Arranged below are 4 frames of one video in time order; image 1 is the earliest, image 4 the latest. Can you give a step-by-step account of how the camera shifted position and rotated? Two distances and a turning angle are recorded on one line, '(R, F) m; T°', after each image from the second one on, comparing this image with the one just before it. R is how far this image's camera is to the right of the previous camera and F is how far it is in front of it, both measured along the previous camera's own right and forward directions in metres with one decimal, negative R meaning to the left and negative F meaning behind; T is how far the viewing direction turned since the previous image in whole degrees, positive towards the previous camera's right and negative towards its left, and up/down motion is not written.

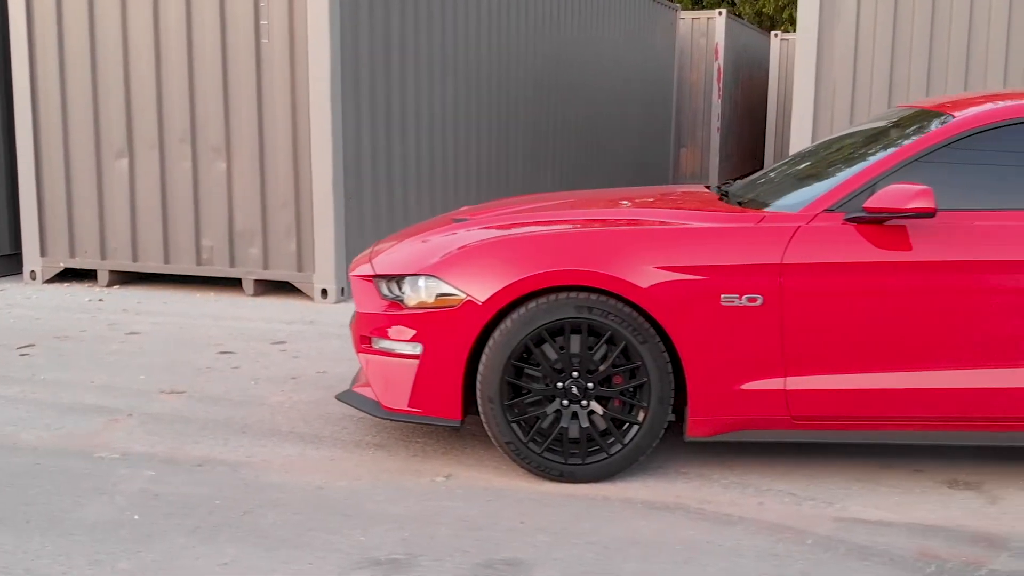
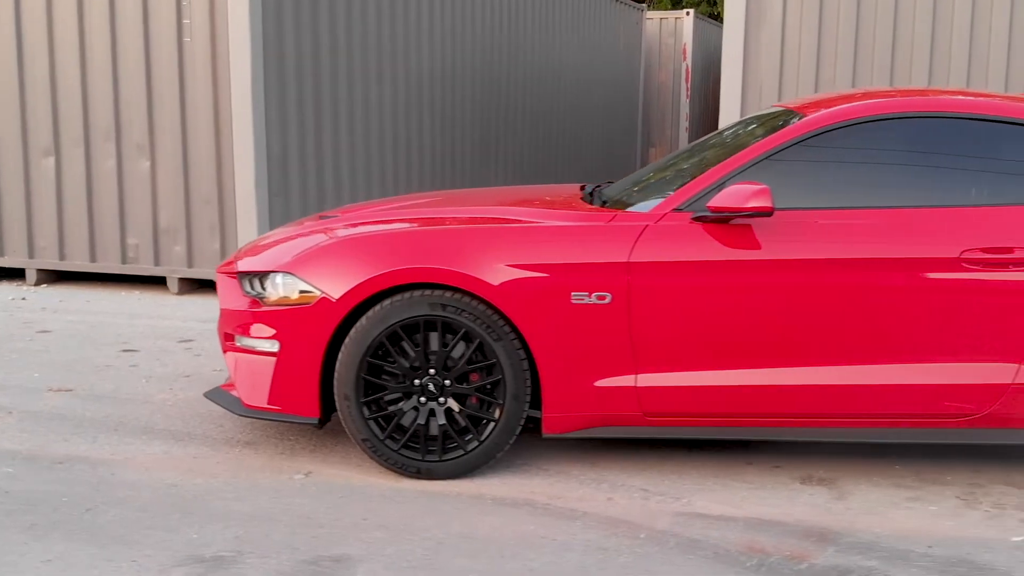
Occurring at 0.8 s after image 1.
(+0.6, 0.0) m; +1°
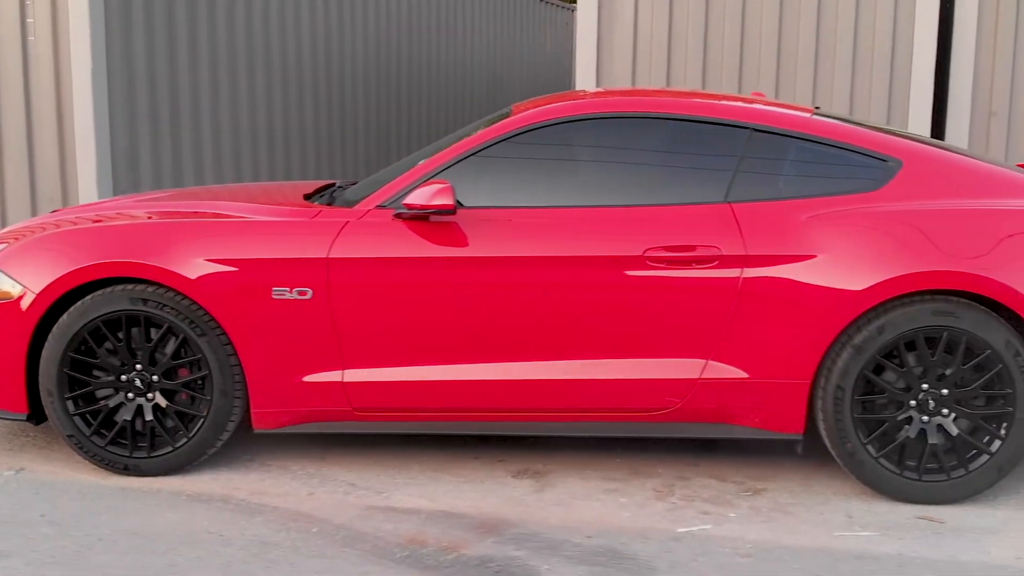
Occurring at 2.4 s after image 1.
(+1.2, 0.0) m; +1°
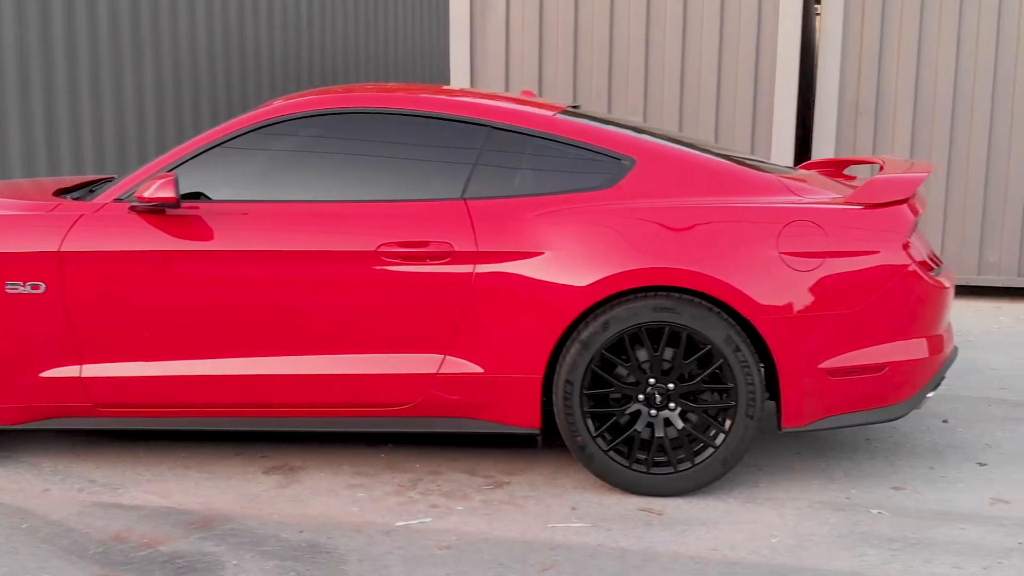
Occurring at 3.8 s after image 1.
(+1.0, 0.0) m; +1°
